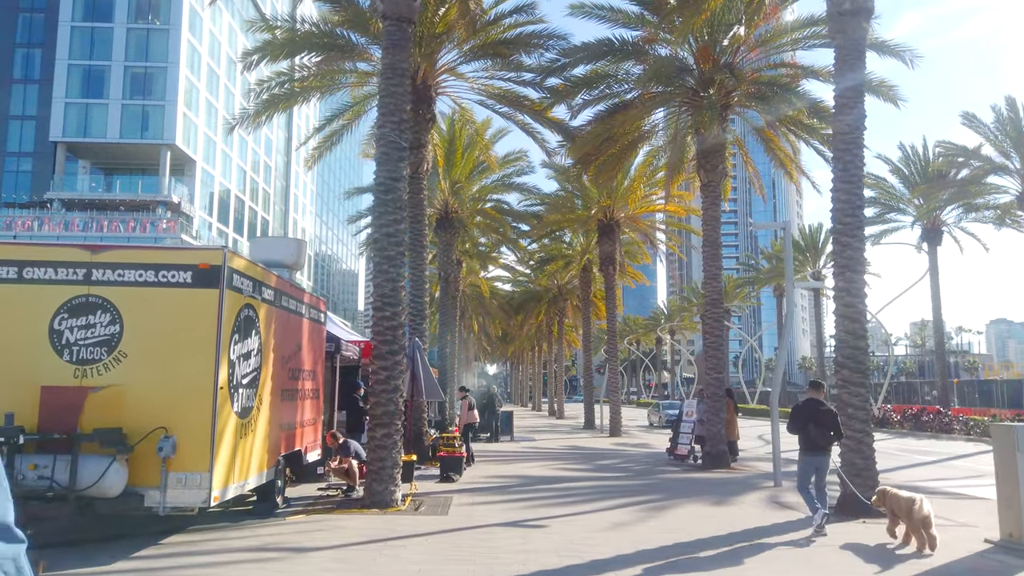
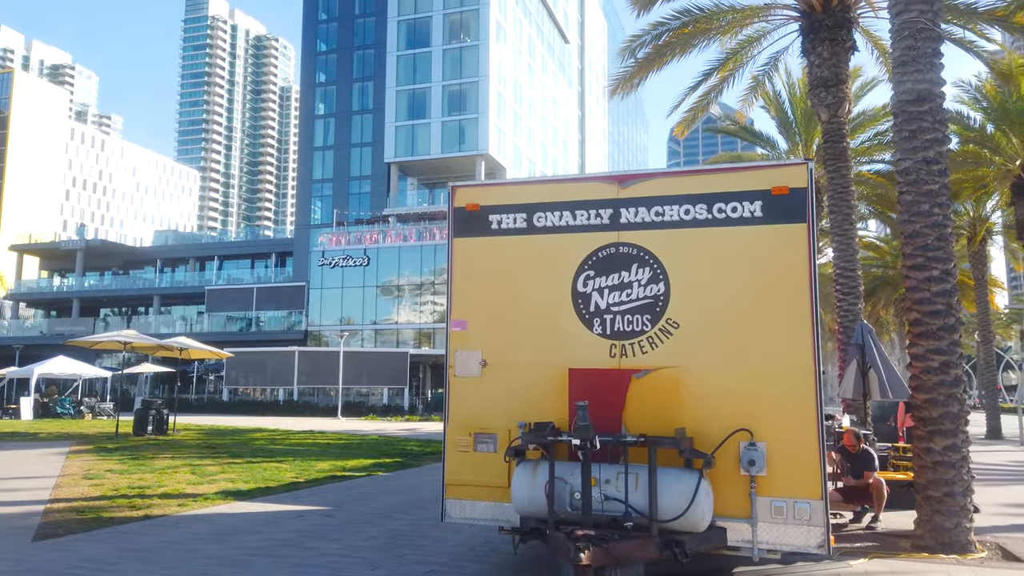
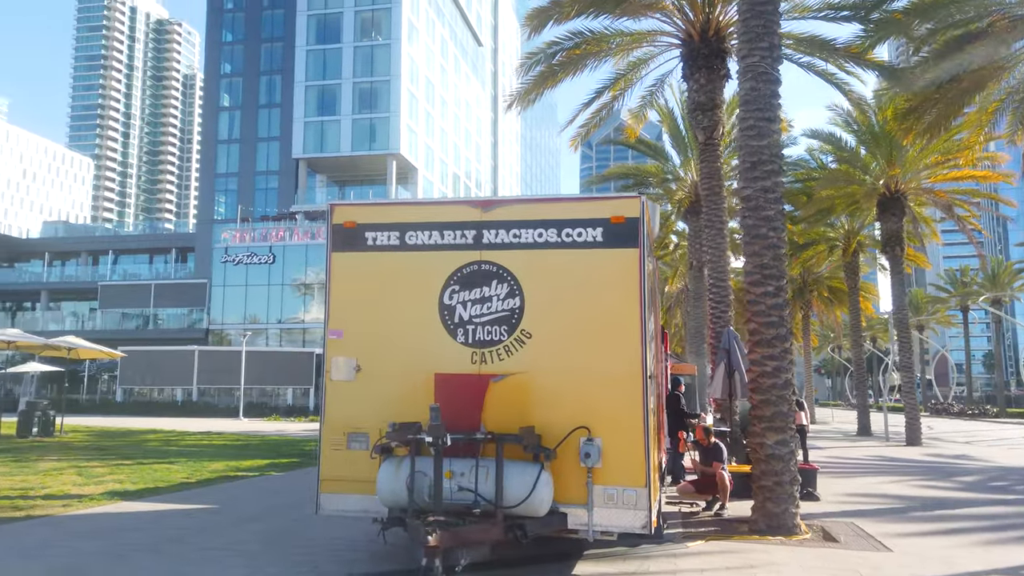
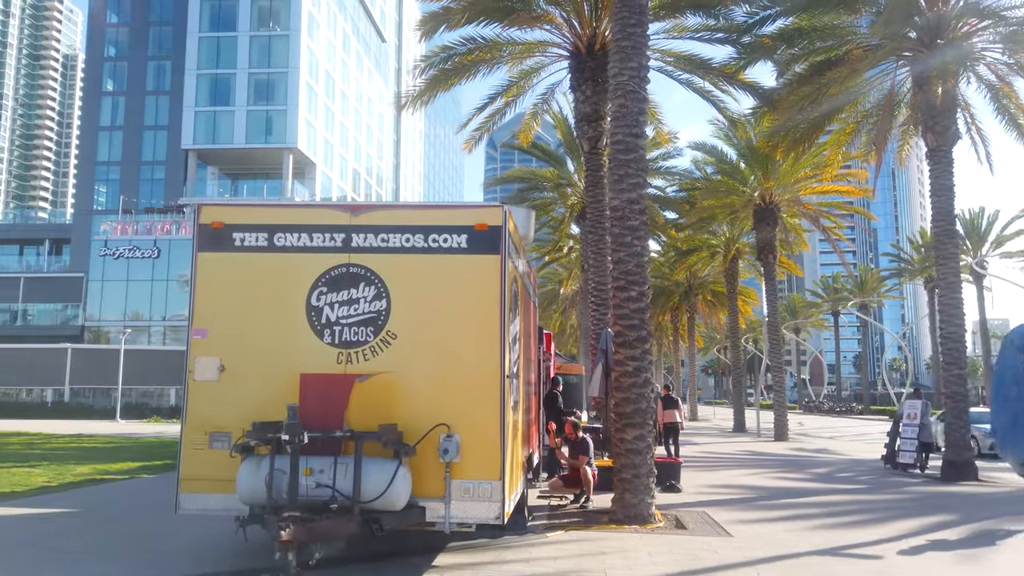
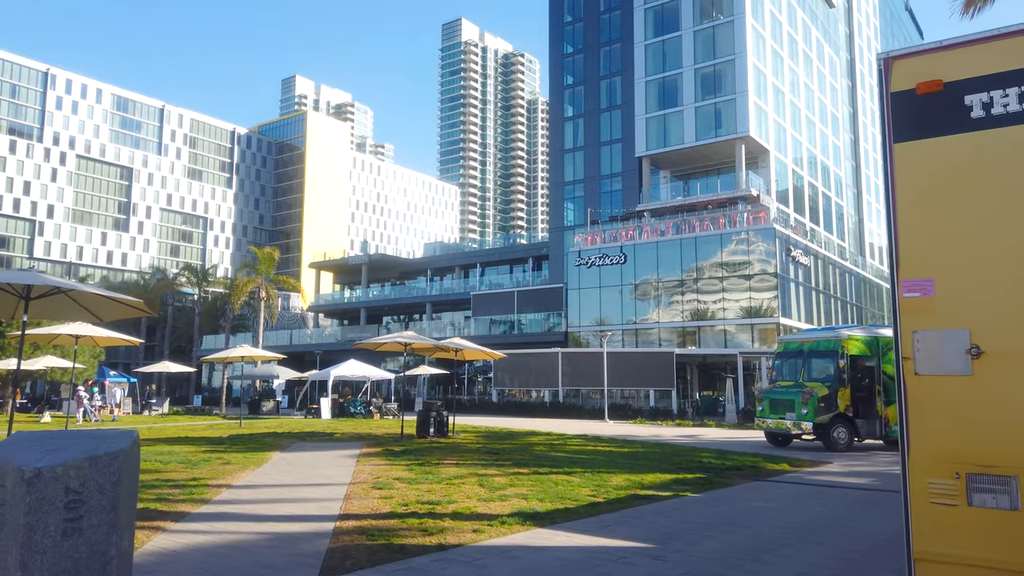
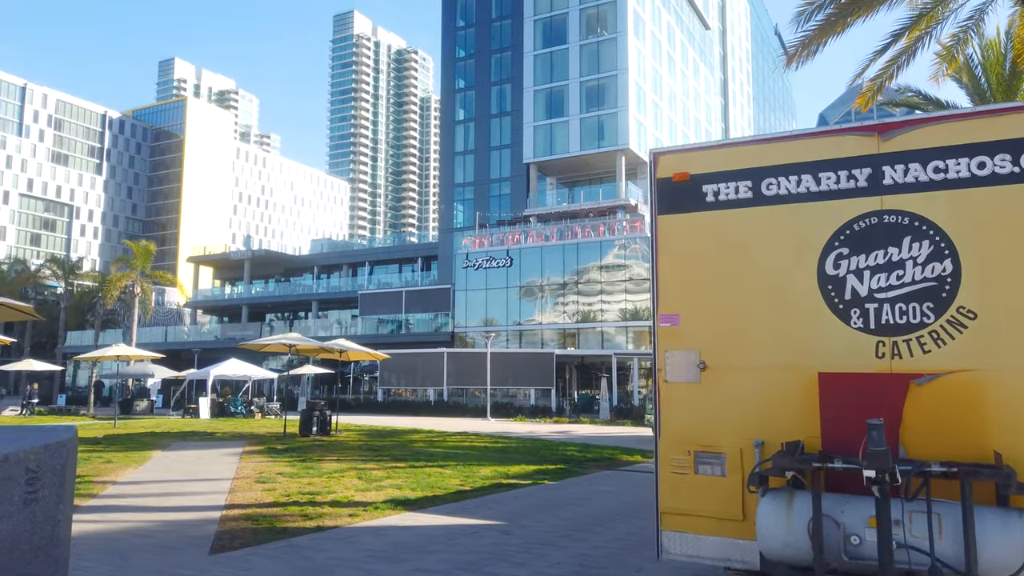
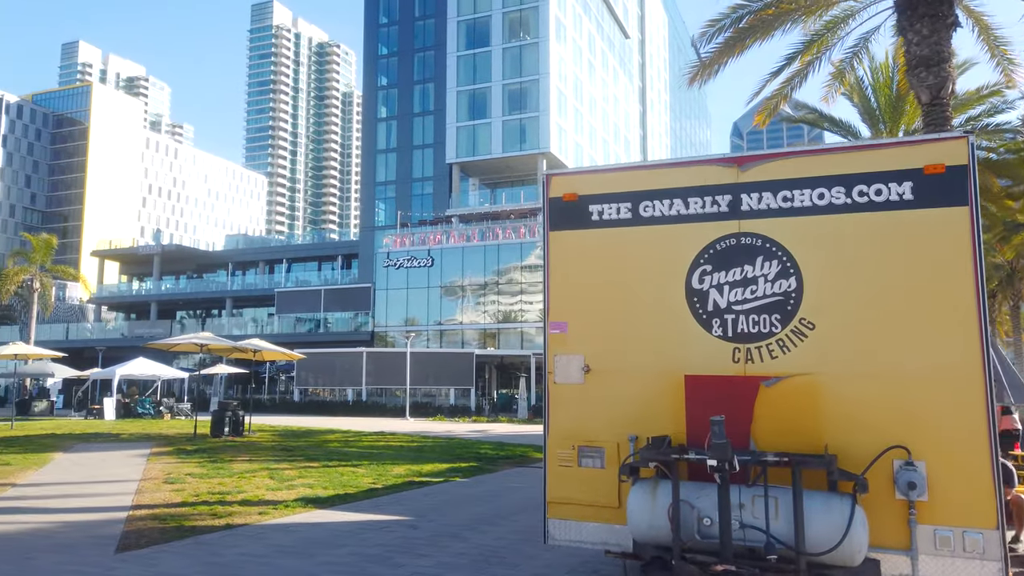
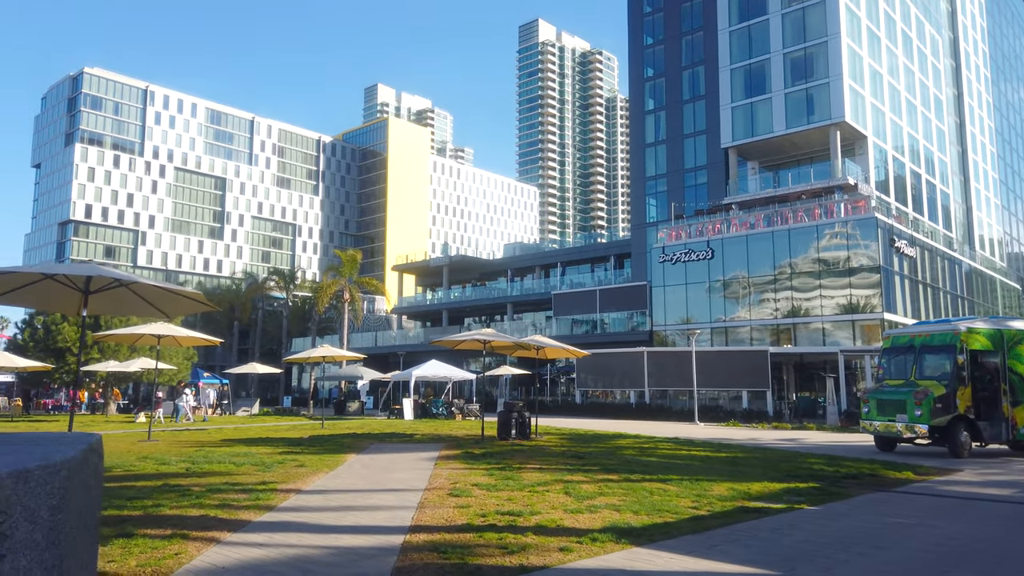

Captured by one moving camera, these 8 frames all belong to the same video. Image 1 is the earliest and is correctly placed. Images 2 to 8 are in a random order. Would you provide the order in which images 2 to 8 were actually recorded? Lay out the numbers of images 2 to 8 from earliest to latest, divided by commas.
4, 3, 2, 7, 6, 5, 8
